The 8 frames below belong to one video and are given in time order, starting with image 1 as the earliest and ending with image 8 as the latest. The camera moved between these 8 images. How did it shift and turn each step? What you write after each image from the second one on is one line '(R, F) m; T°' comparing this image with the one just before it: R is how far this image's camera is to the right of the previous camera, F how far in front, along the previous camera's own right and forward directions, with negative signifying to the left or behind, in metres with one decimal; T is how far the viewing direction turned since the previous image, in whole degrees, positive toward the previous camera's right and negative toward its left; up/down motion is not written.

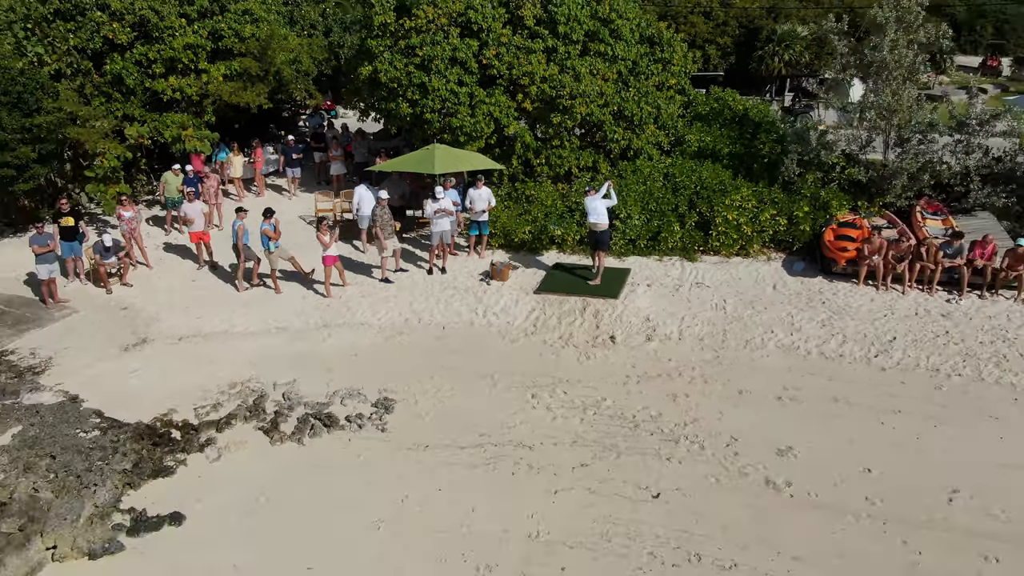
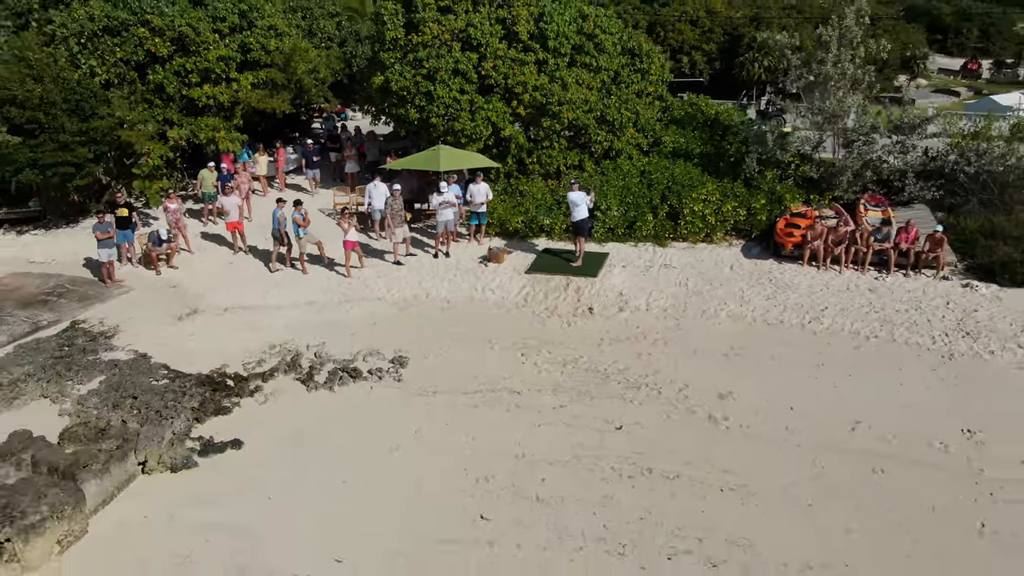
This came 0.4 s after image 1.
(+0.1, -1.9) m; 0°
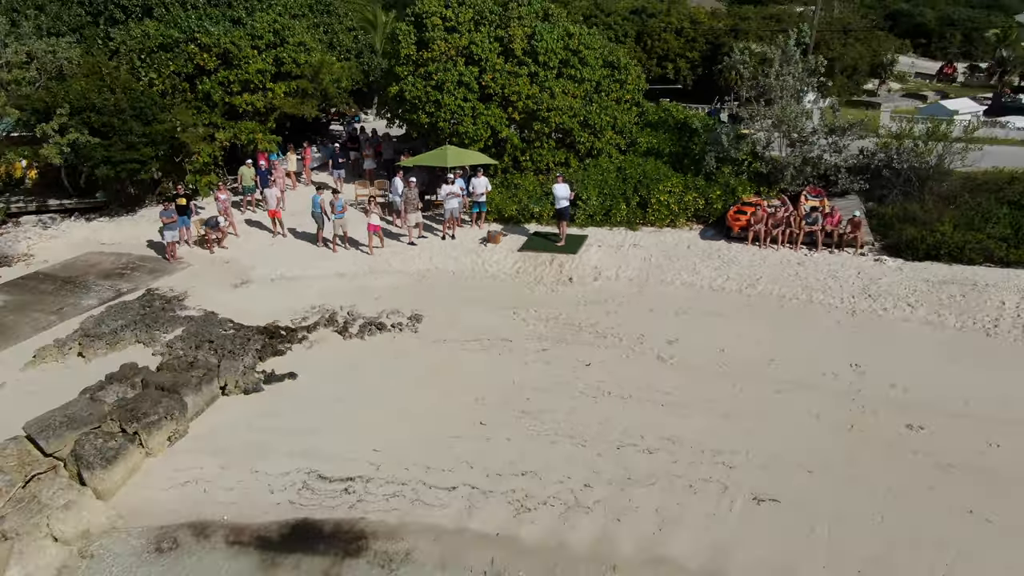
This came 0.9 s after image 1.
(+0.1, -2.7) m; 0°
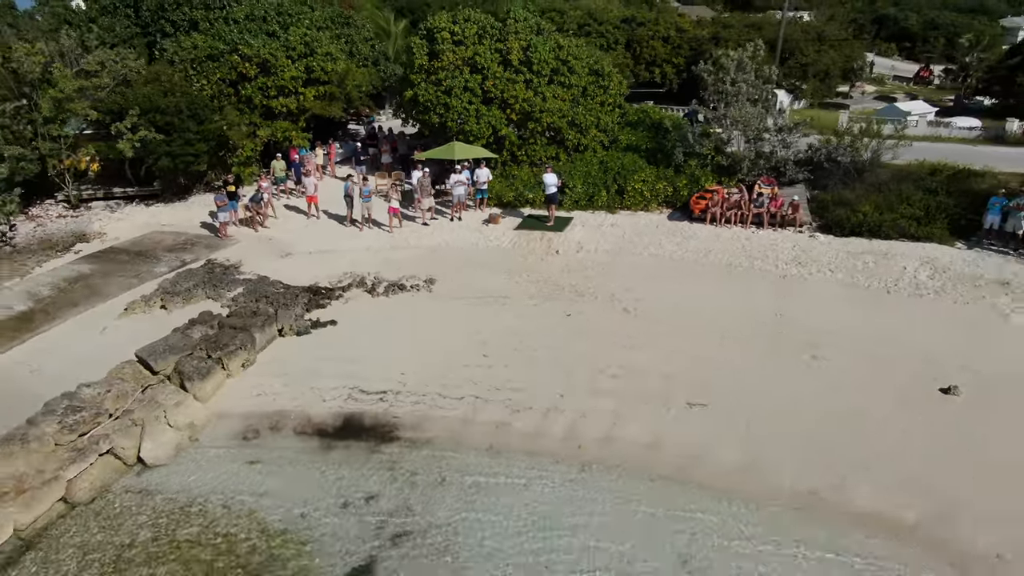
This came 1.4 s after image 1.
(+0.1, -3.1) m; 0°
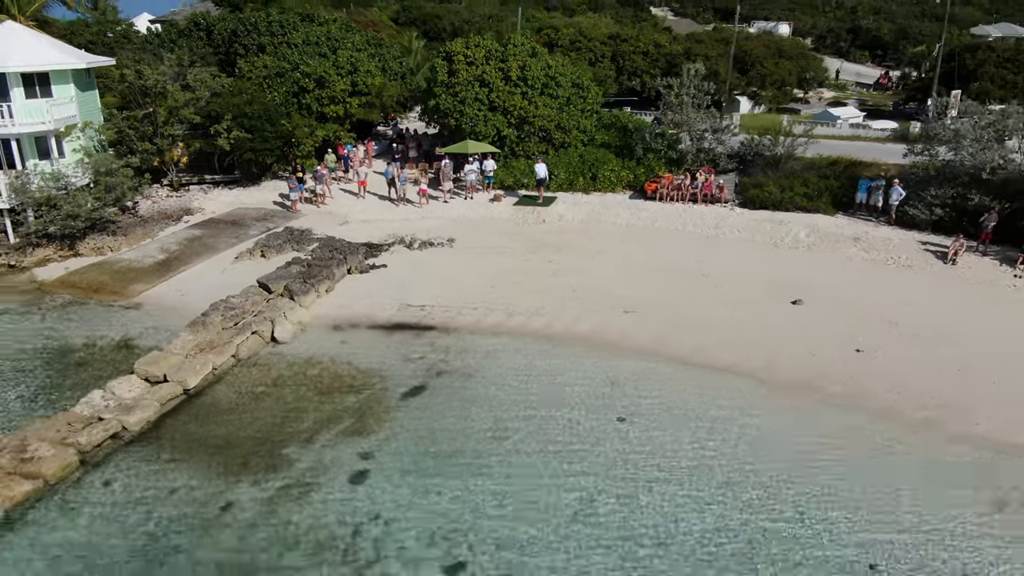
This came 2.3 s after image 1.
(+0.1, -6.3) m; 0°
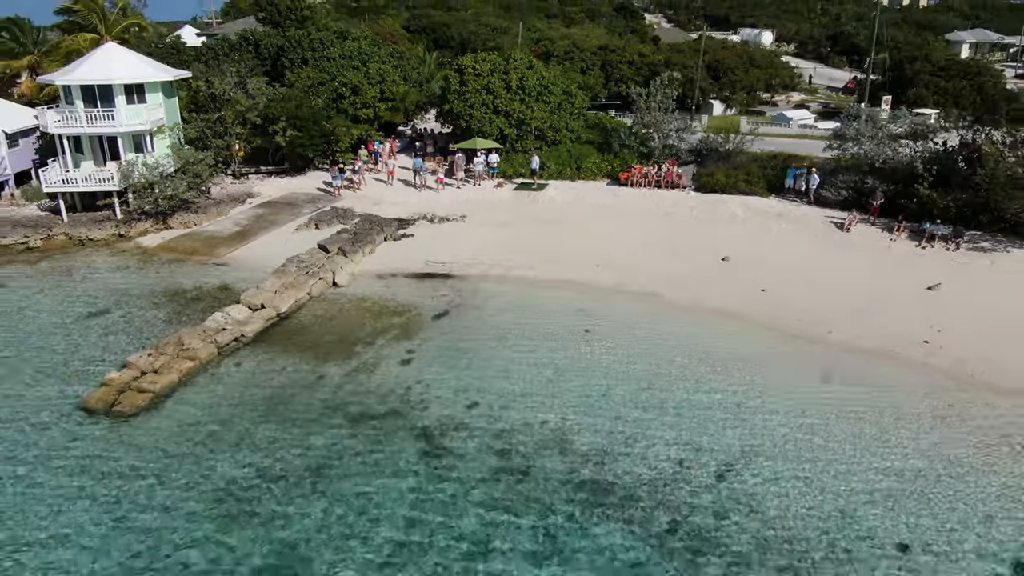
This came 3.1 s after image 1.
(+0.1, -6.0) m; 0°
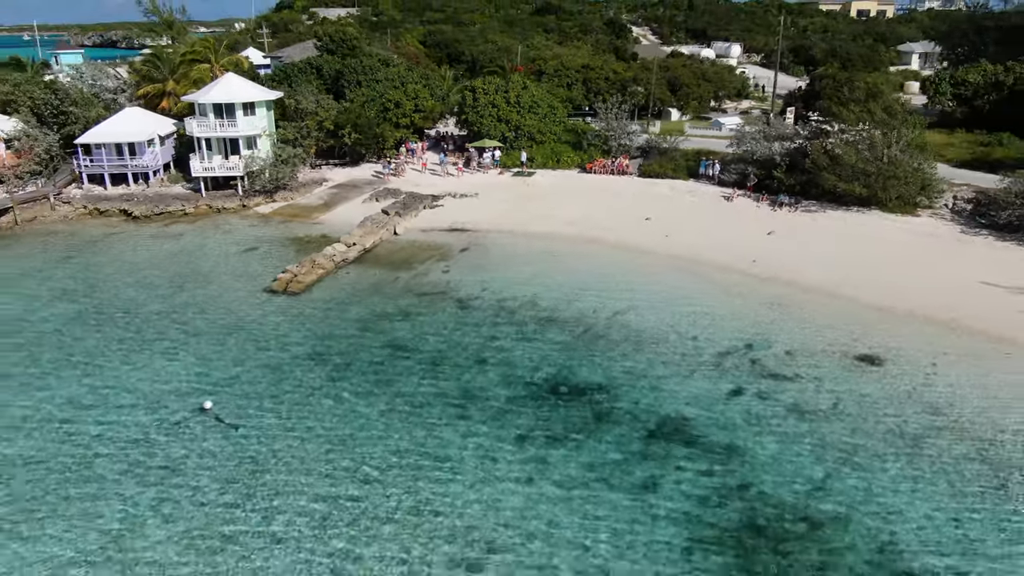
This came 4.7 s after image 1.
(+0.3, -12.9) m; 0°
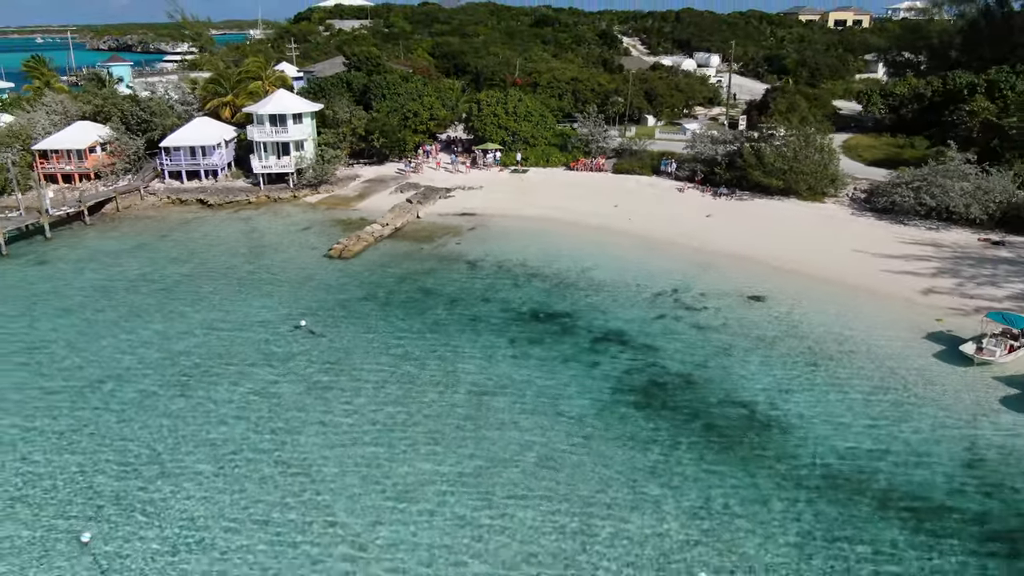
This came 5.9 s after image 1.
(+0.2, -10.0) m; 0°
